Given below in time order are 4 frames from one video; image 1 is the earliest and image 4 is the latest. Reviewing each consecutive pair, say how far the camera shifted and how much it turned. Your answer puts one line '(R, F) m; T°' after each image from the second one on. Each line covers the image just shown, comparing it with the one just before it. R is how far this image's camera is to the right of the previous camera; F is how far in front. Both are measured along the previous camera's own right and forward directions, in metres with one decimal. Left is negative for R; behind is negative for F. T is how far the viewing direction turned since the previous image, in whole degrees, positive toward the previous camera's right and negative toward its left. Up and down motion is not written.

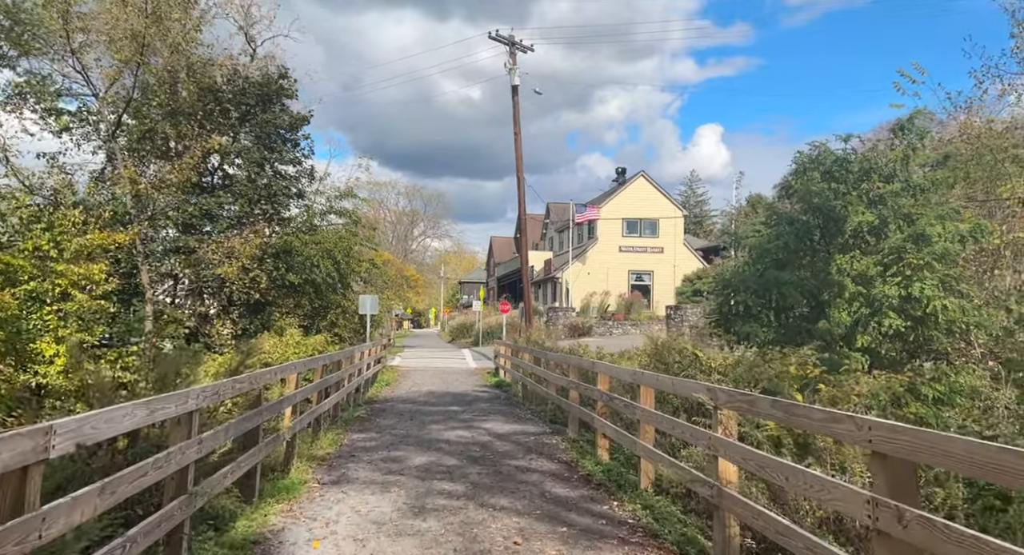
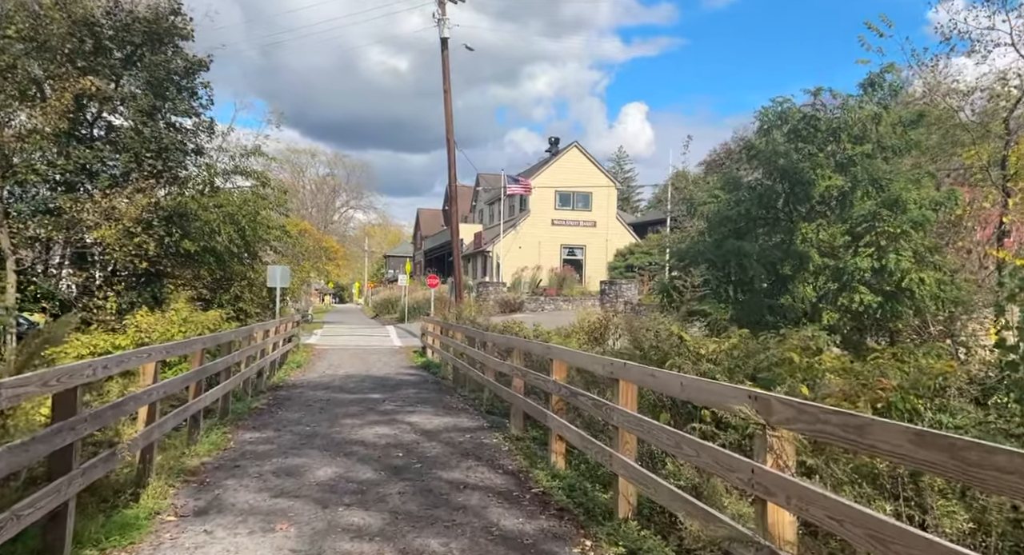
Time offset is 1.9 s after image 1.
(0.0, +1.5) m; +5°
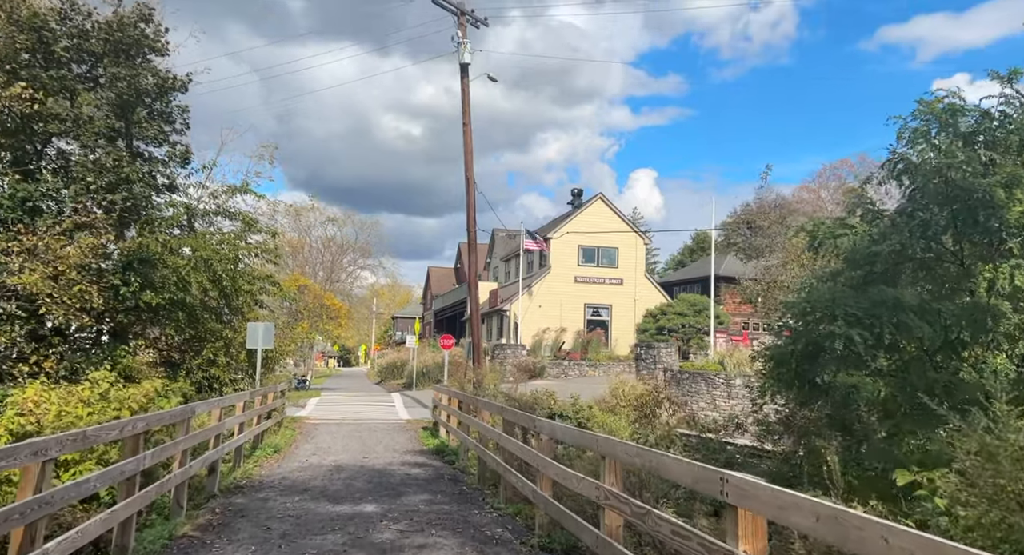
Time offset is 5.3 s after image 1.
(-0.4, +3.0) m; -1°
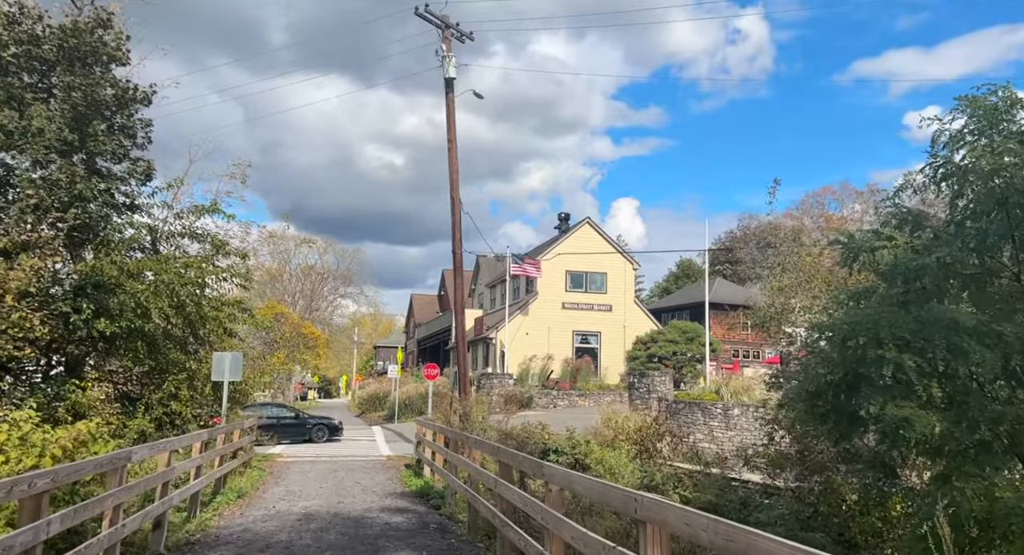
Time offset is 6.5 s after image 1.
(-0.1, +1.0) m; +1°
